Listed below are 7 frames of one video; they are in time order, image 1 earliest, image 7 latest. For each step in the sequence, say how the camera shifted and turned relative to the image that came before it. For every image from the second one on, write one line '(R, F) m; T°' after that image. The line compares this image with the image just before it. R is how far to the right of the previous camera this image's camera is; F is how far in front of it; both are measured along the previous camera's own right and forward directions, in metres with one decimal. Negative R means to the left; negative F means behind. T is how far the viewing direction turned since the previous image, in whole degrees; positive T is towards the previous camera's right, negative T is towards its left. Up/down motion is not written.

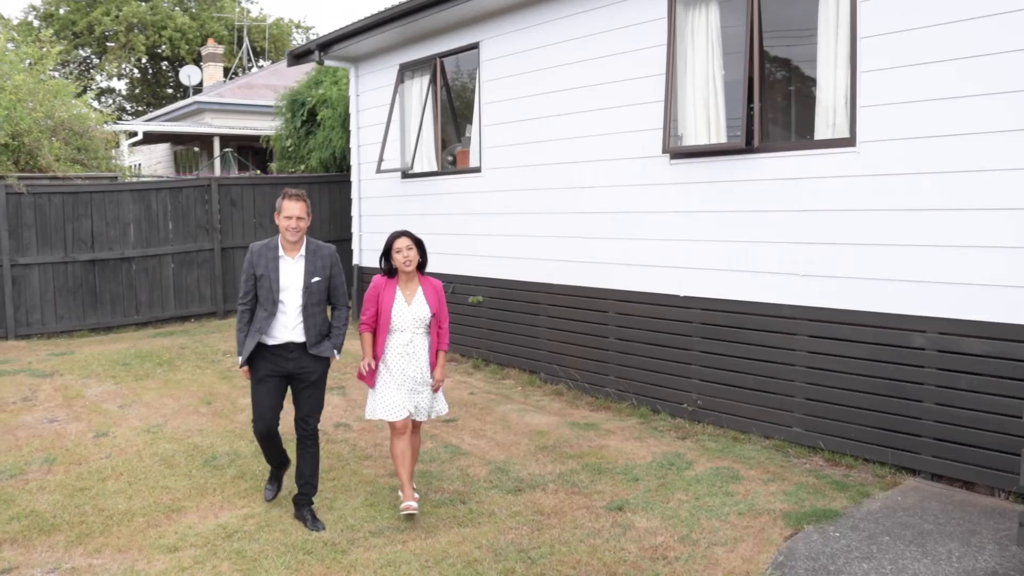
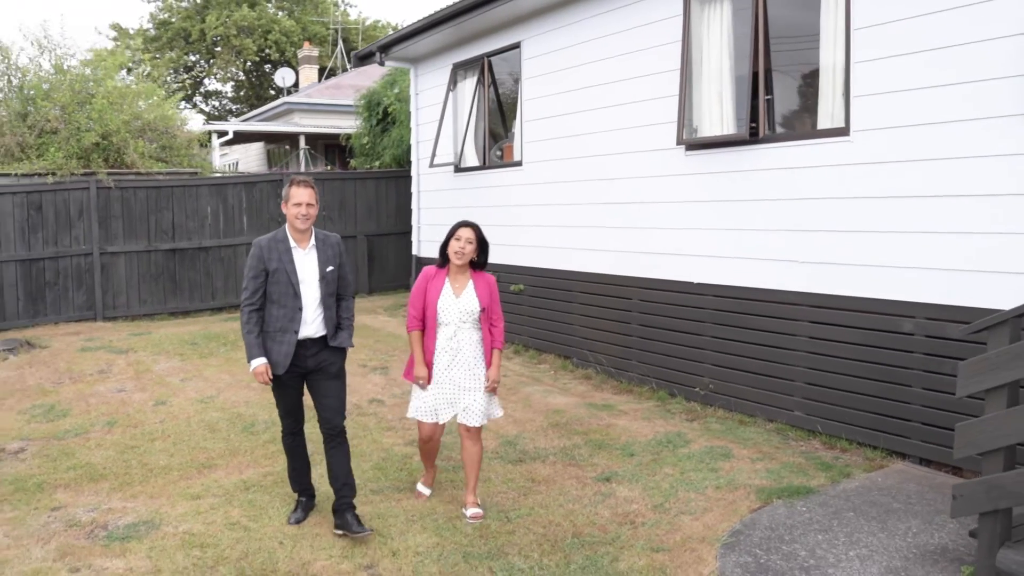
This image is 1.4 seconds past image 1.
(+0.6, -0.3) m; -6°
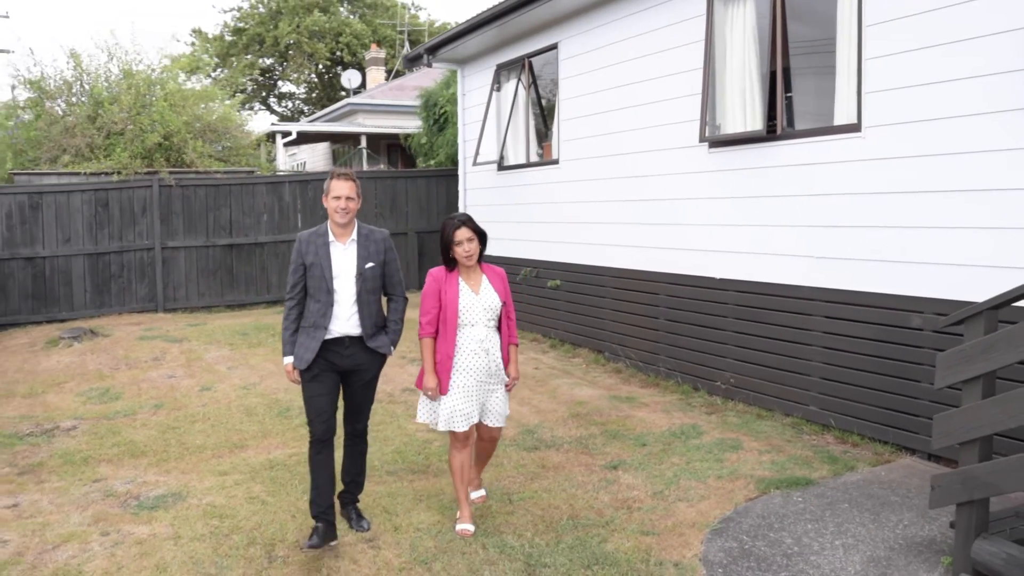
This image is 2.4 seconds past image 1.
(+0.4, -0.2) m; -4°
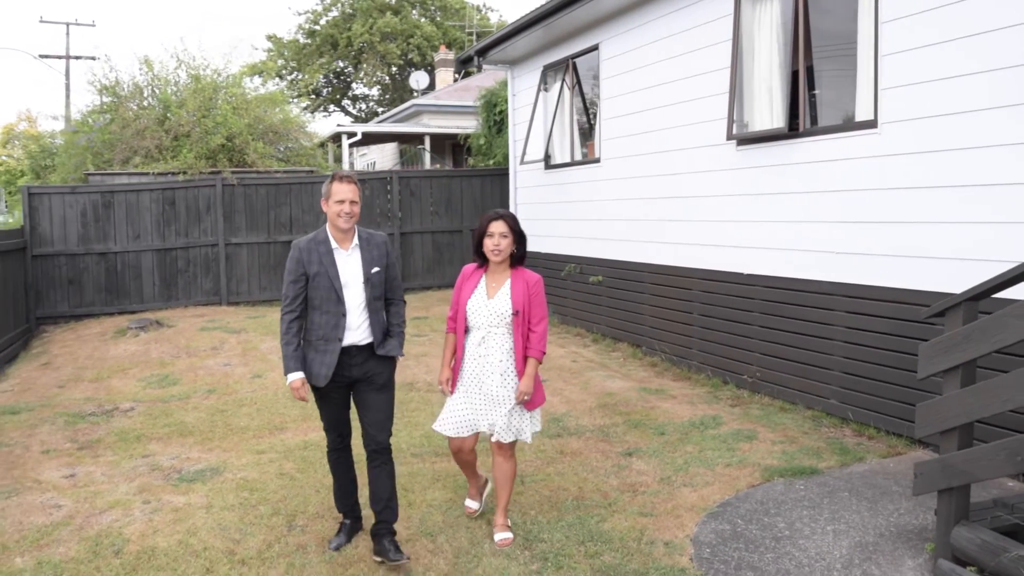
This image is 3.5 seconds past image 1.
(+0.3, -0.2) m; -5°
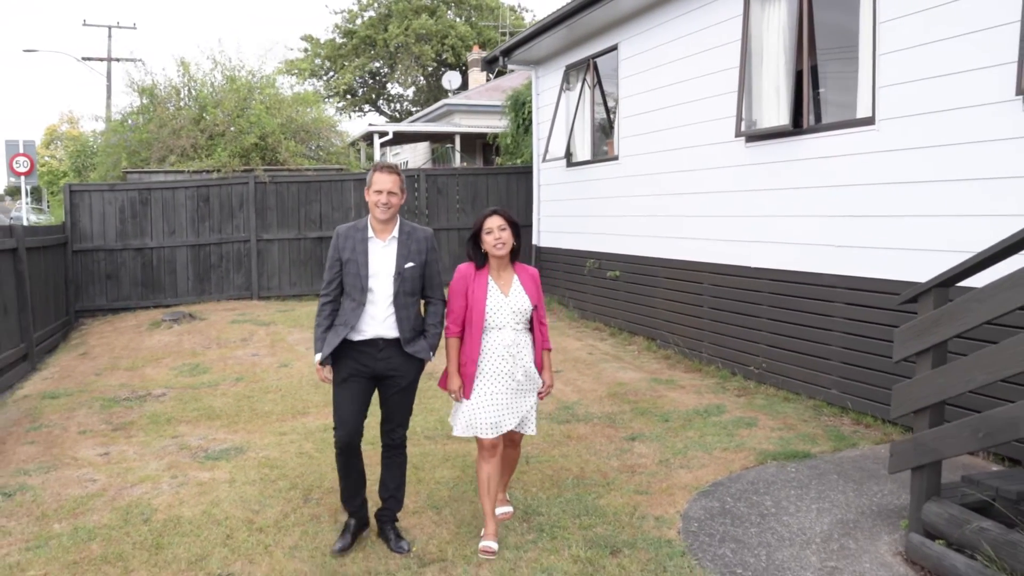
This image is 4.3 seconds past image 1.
(+0.2, -0.2) m; -2°
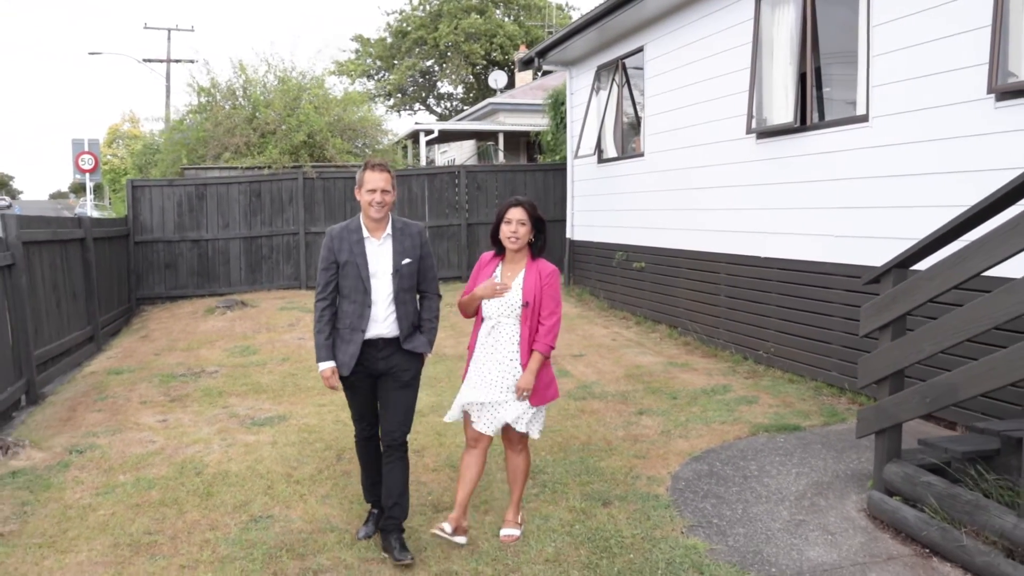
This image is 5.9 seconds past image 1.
(+0.2, -0.5) m; -3°
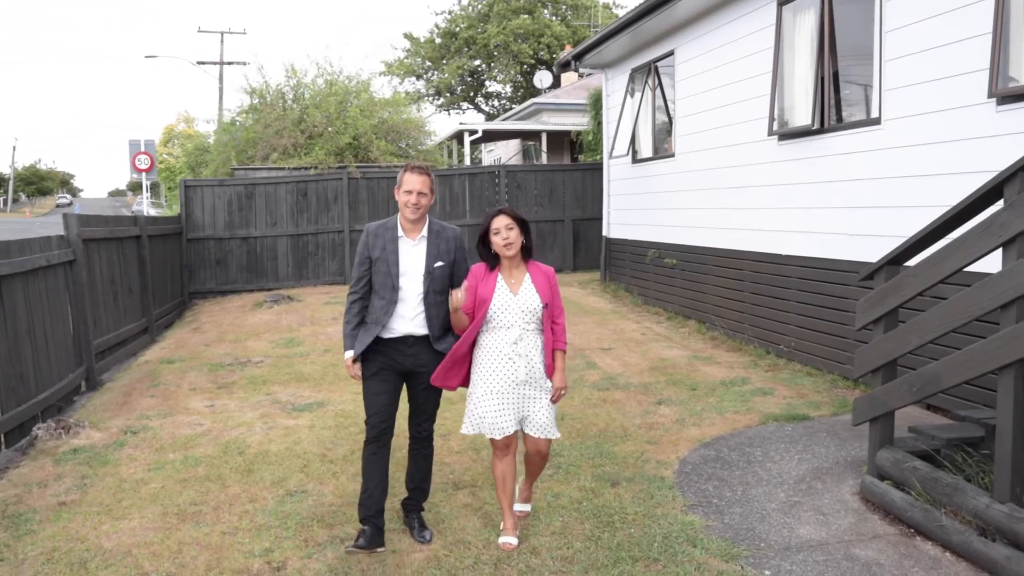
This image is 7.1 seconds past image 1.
(+0.2, -0.3) m; -3°
